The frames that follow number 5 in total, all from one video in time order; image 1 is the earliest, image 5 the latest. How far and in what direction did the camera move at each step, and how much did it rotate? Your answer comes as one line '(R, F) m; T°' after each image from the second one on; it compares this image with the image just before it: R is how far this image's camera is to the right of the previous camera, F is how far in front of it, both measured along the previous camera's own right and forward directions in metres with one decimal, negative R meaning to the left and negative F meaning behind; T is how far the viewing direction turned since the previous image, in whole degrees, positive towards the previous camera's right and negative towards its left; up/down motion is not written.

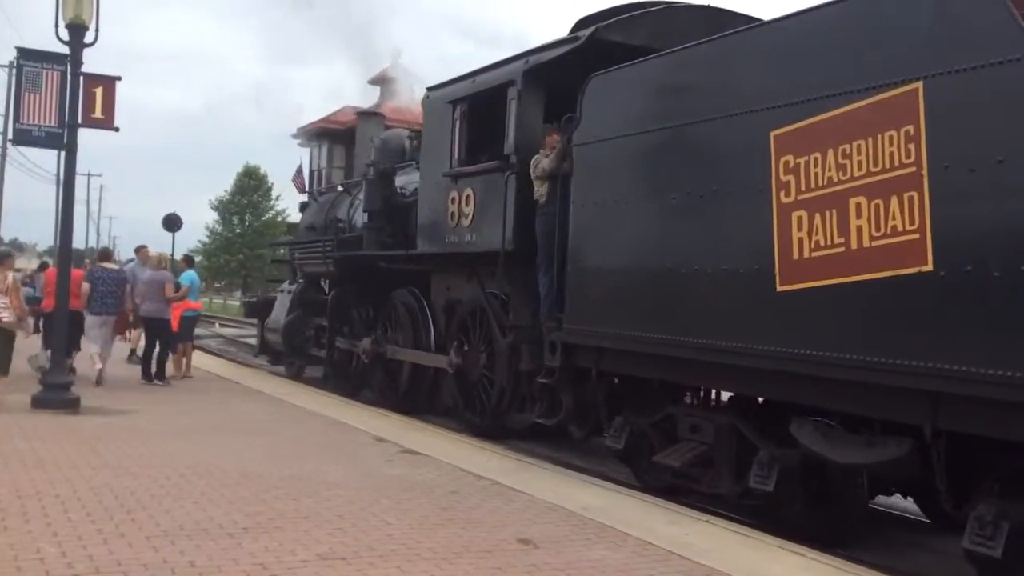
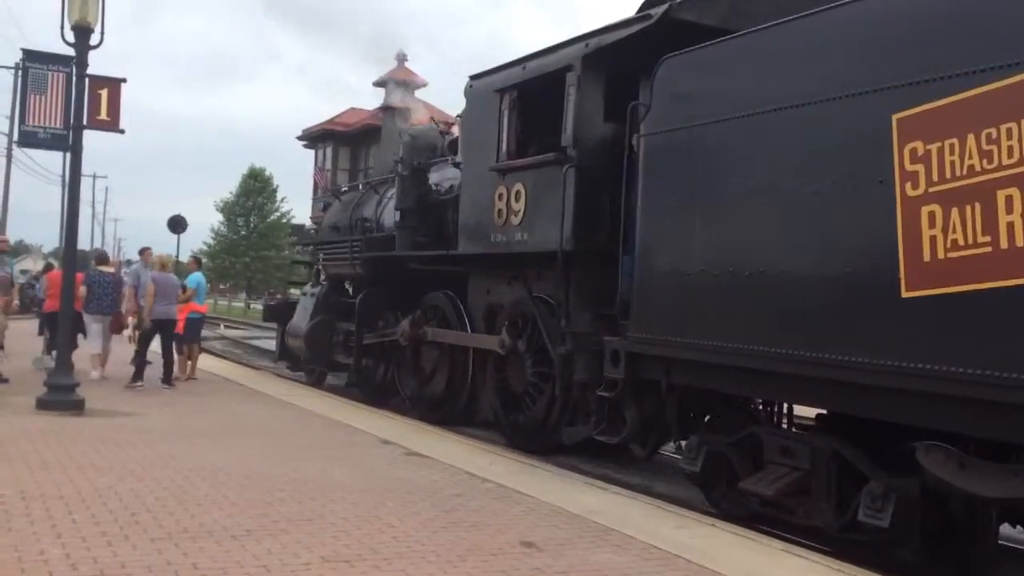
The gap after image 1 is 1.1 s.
(-0.4, +0.6) m; 0°
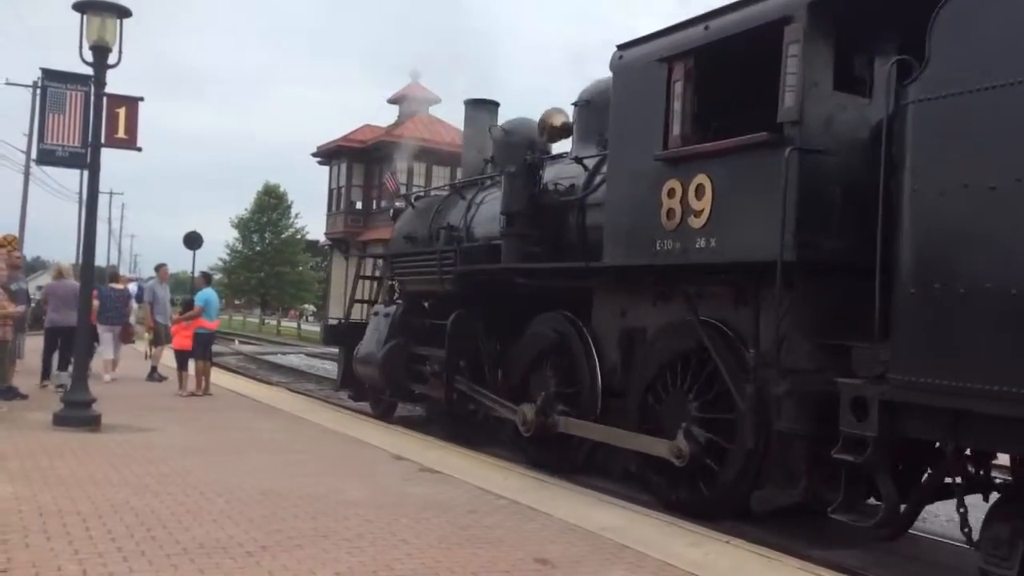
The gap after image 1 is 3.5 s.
(-1.0, +1.5) m; -1°
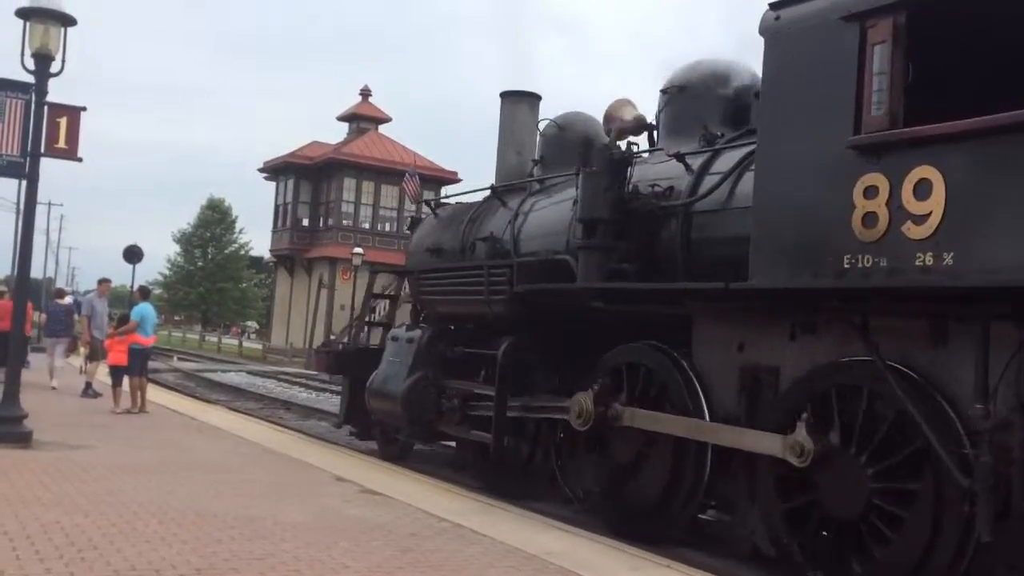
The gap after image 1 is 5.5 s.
(+1.2, -3.5) m; +4°
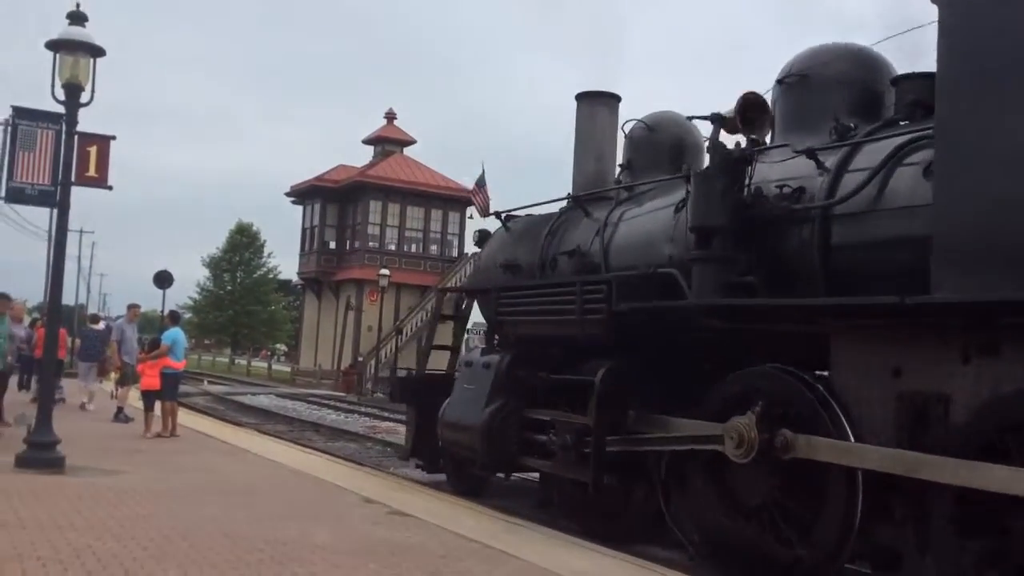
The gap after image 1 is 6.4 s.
(-0.7, +0.9) m; -2°
